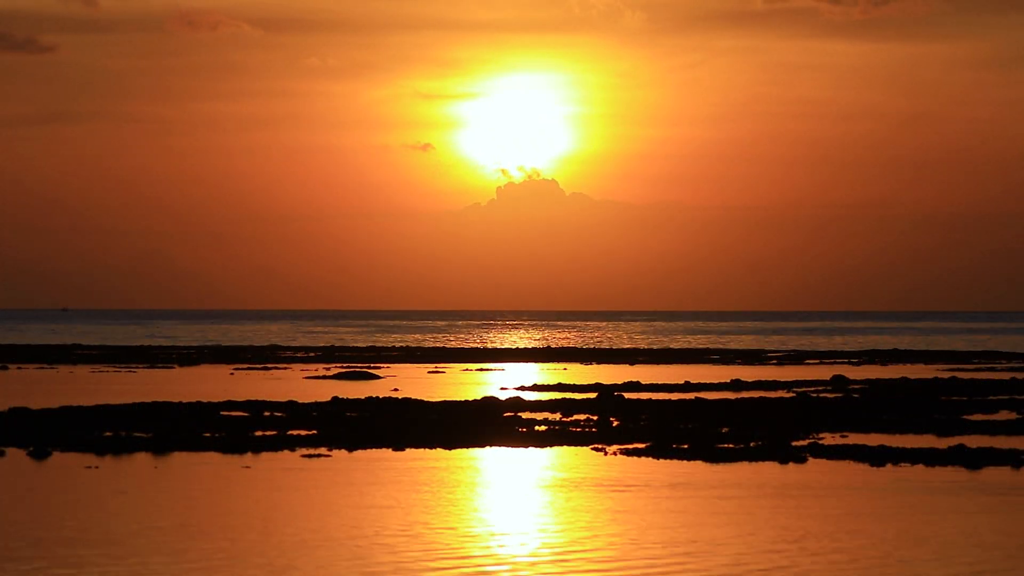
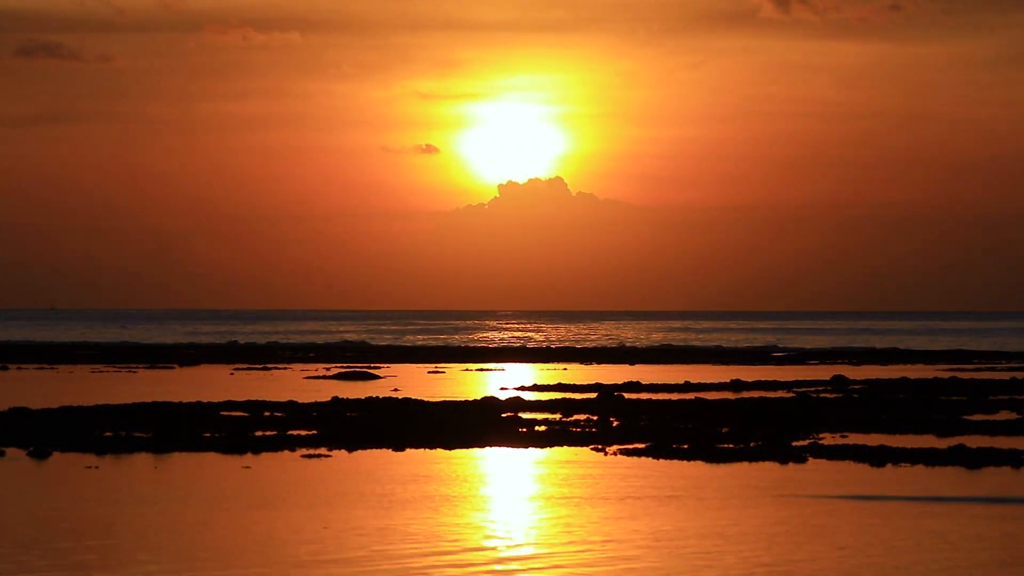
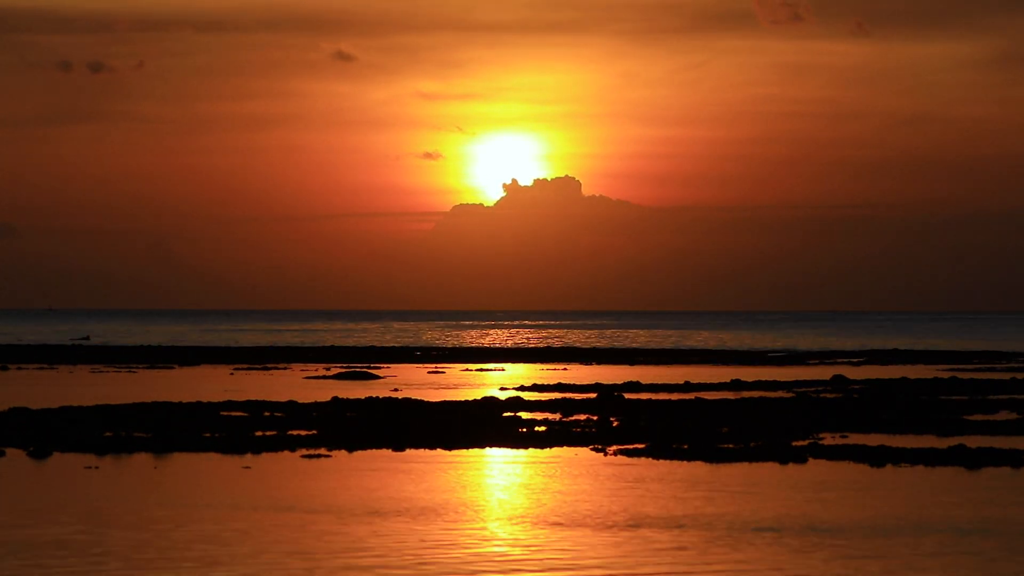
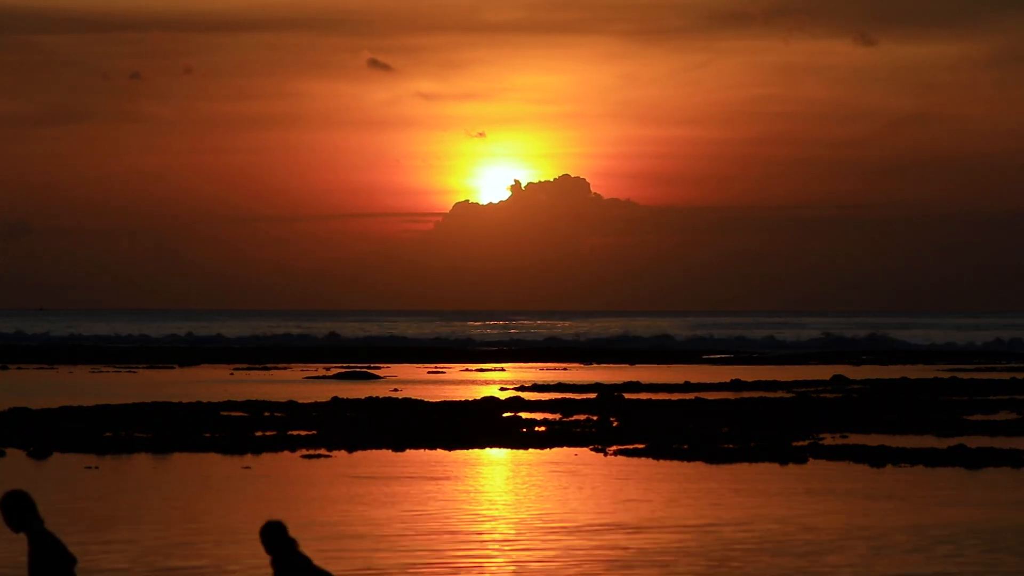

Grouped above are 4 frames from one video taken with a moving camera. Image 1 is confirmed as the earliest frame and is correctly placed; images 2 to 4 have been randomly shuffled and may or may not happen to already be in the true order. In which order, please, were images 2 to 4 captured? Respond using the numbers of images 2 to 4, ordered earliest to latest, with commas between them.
2, 3, 4
